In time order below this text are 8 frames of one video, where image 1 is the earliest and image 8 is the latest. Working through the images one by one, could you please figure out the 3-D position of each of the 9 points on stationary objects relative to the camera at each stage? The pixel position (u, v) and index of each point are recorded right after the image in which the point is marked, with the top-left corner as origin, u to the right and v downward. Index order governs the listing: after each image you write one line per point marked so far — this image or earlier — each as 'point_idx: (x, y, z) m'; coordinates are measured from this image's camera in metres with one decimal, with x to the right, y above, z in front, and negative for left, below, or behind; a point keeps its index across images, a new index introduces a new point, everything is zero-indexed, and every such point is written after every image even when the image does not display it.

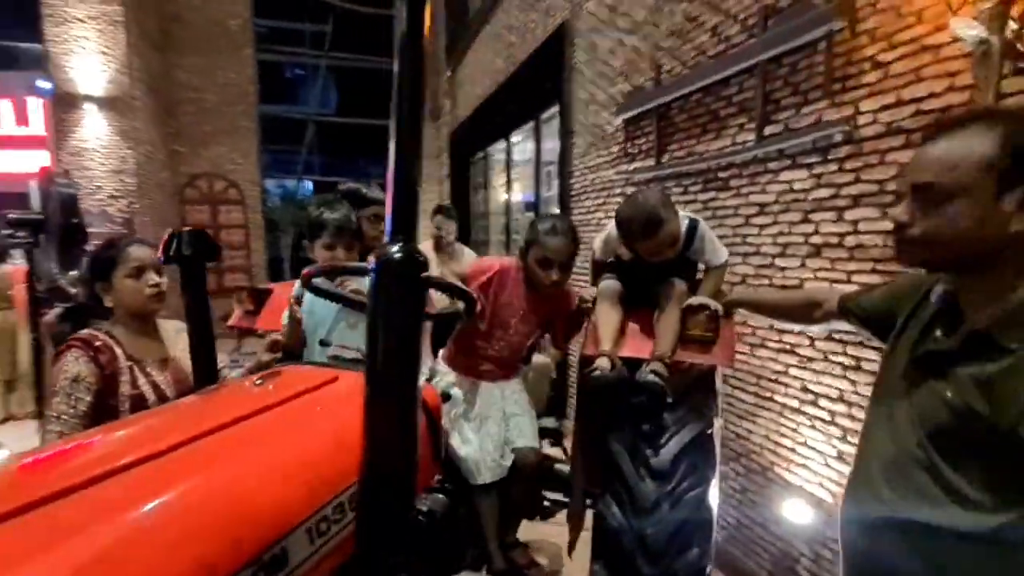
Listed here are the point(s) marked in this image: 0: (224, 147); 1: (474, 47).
0: (-5.1, +2.5, +13.6) m
1: (-0.5, +3.2, +10.2) m
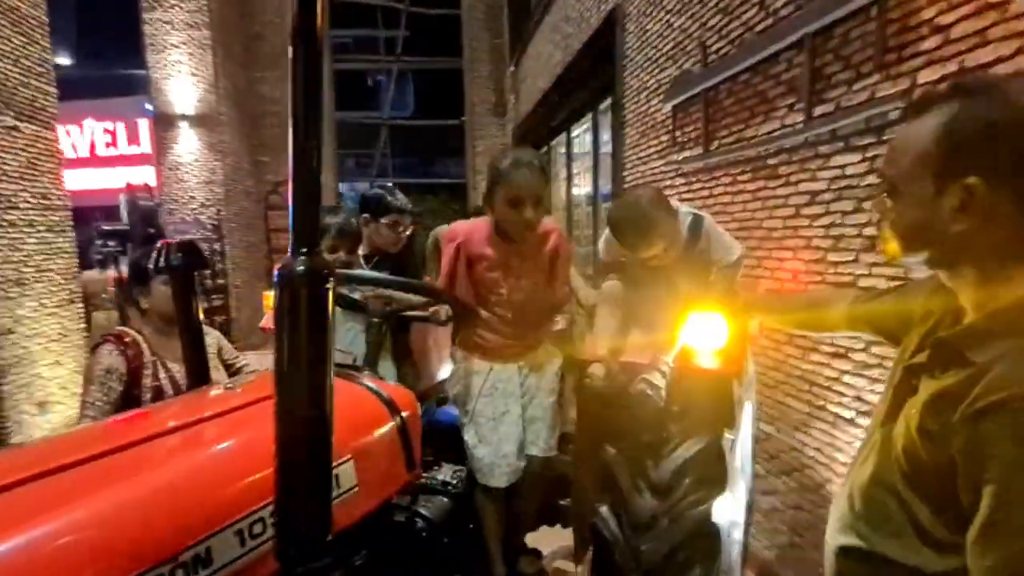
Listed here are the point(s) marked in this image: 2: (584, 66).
0: (-3.8, +2.4, +13.9) m
1: (+0.3, +3.2, +10.0) m
2: (+0.7, +2.1, +7.2) m
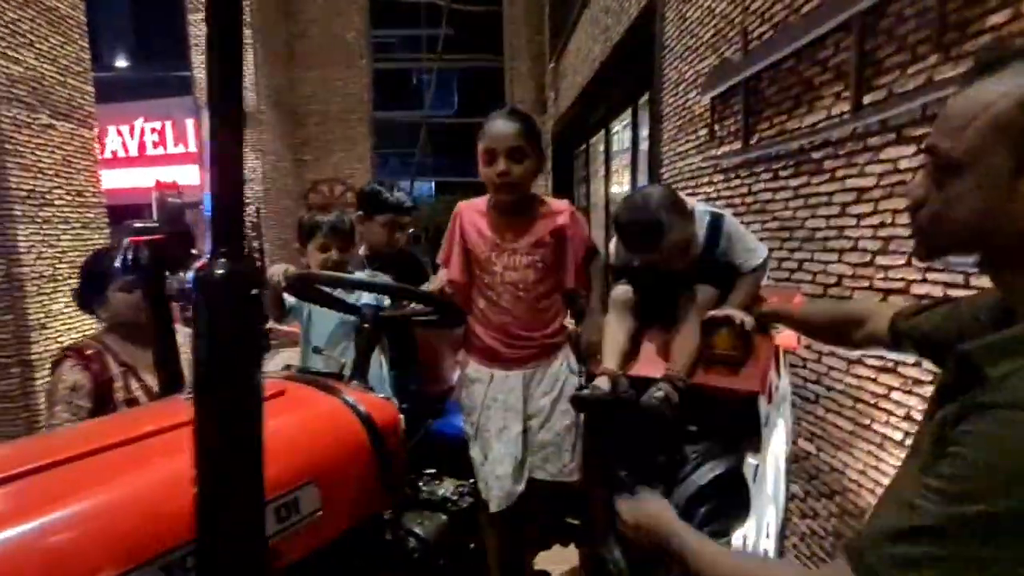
0: (-3.1, +2.4, +13.9) m
1: (+0.8, +3.2, +9.7) m
2: (+1.0, +2.1, +6.9) m
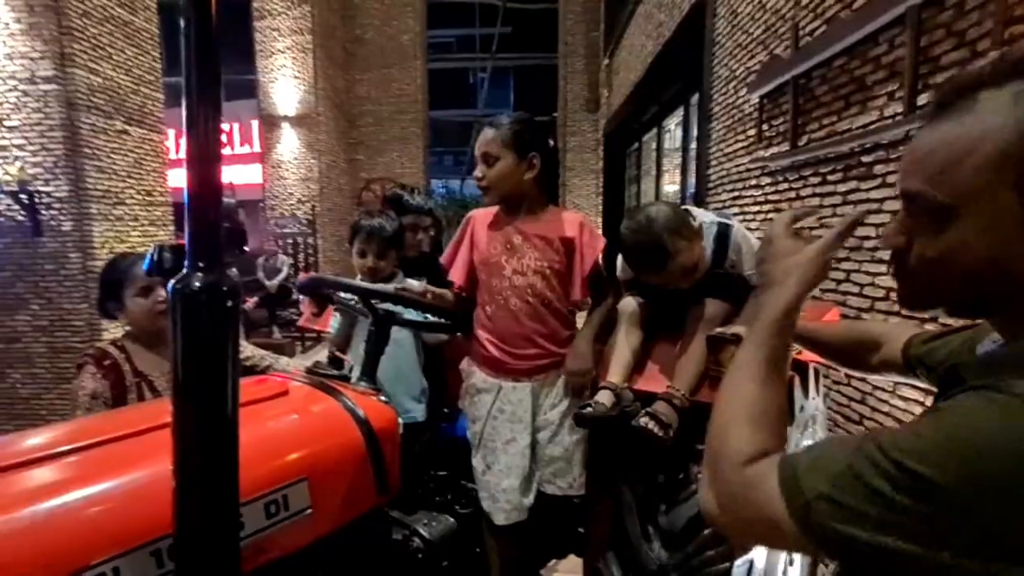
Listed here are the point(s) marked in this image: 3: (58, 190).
0: (-2.1, +2.5, +14.0) m
1: (+1.4, +3.2, +9.6) m
2: (+1.4, +2.0, +6.8) m
3: (-4.4, +1.0, +7.4) m
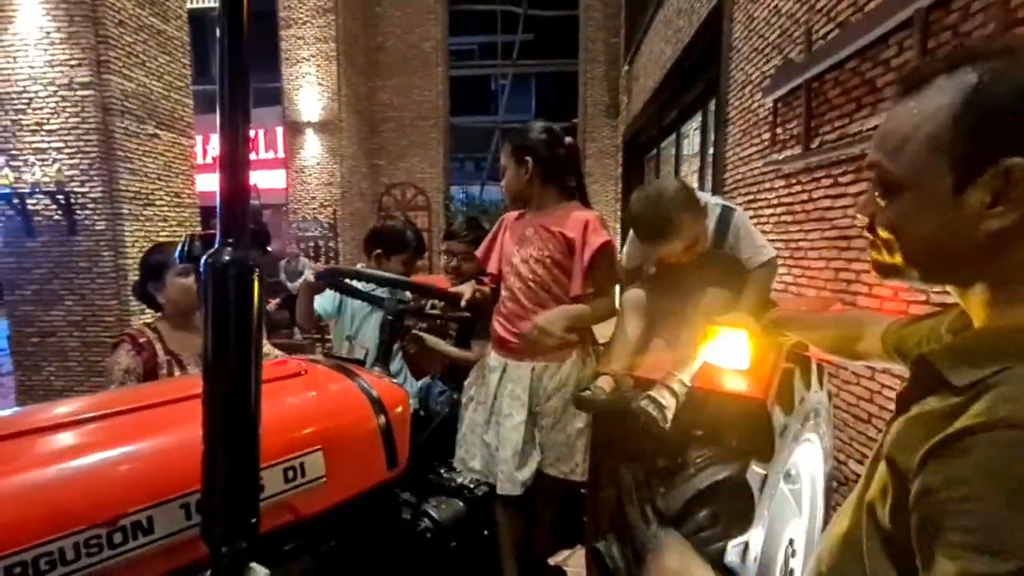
0: (-1.8, +2.4, +14.2) m
1: (+1.7, +3.1, +9.7) m
2: (+1.6, +2.0, +6.8) m
3: (-4.2, +1.0, +7.6) m
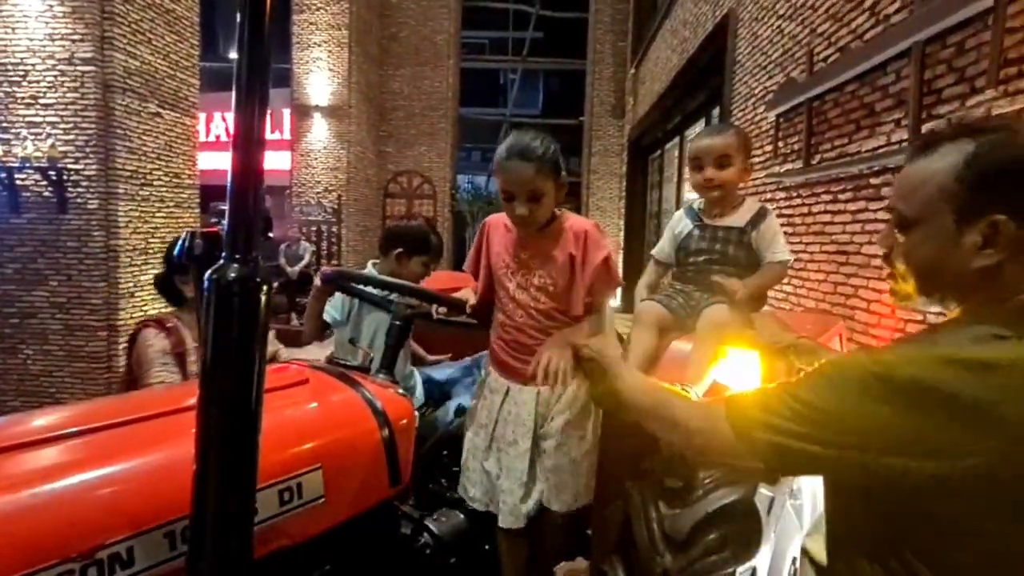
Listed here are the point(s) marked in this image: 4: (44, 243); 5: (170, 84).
0: (-1.7, +2.6, +14.2) m
1: (+1.8, +3.1, +9.7) m
2: (+1.7, +2.0, +6.9) m
3: (-4.2, +1.2, +7.6) m
4: (-4.7, +0.5, +7.8) m
5: (-3.9, +2.4, +8.8) m
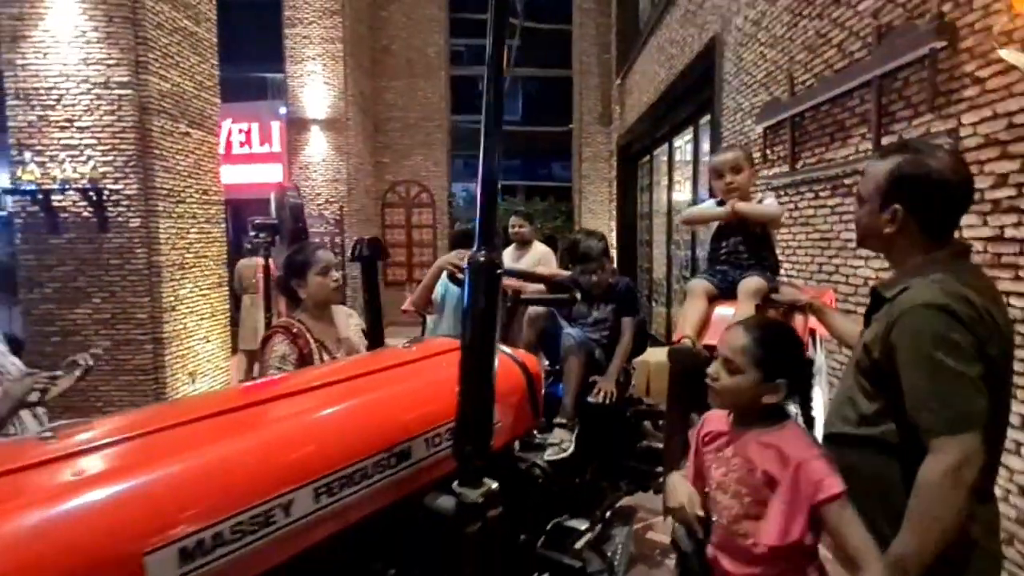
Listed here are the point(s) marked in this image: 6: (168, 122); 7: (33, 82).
0: (-1.8, +2.6, +14.9) m
1: (+1.8, +3.2, +10.5) m
2: (+1.8, +2.0, +7.7) m
3: (-4.1, +1.1, +8.3) m
4: (-4.5, +0.3, +8.4) m
5: (-3.9, +2.3, +9.5) m
6: (-3.9, +1.9, +8.7) m
7: (-5.1, +2.2, +8.2) m
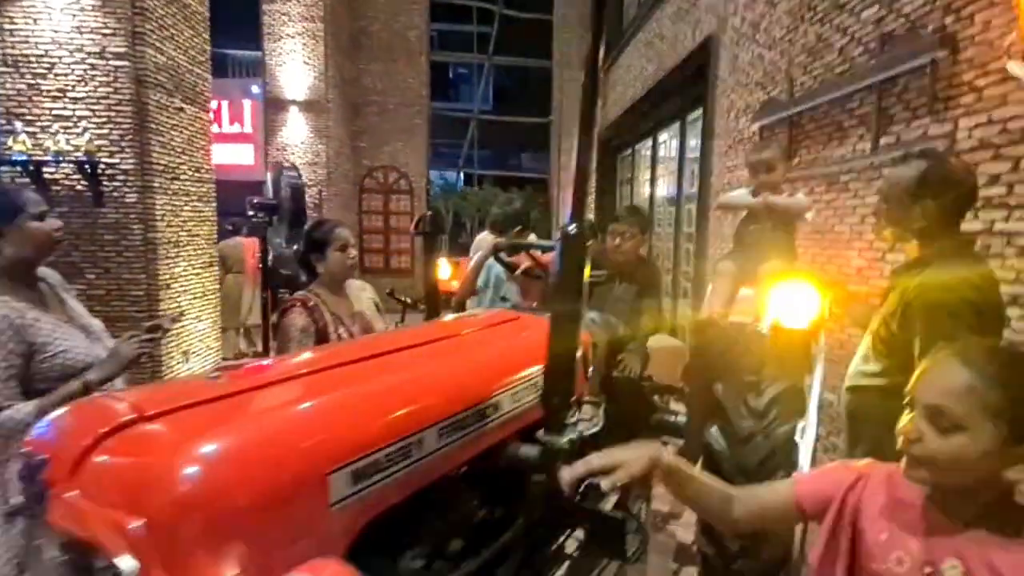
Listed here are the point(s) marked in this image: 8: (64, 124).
0: (-2.2, +2.8, +15.0) m
1: (+1.6, +3.3, +10.8) m
2: (+1.7, +2.2, +8.0) m
3: (-4.2, +1.3, +8.3) m
4: (-4.6, +0.6, +8.4) m
5: (-4.0, +2.5, +9.5) m
6: (-4.0, +2.1, +8.7) m
7: (-5.2, +2.5, +8.2) m
8: (-4.8, +1.7, +8.3) m
